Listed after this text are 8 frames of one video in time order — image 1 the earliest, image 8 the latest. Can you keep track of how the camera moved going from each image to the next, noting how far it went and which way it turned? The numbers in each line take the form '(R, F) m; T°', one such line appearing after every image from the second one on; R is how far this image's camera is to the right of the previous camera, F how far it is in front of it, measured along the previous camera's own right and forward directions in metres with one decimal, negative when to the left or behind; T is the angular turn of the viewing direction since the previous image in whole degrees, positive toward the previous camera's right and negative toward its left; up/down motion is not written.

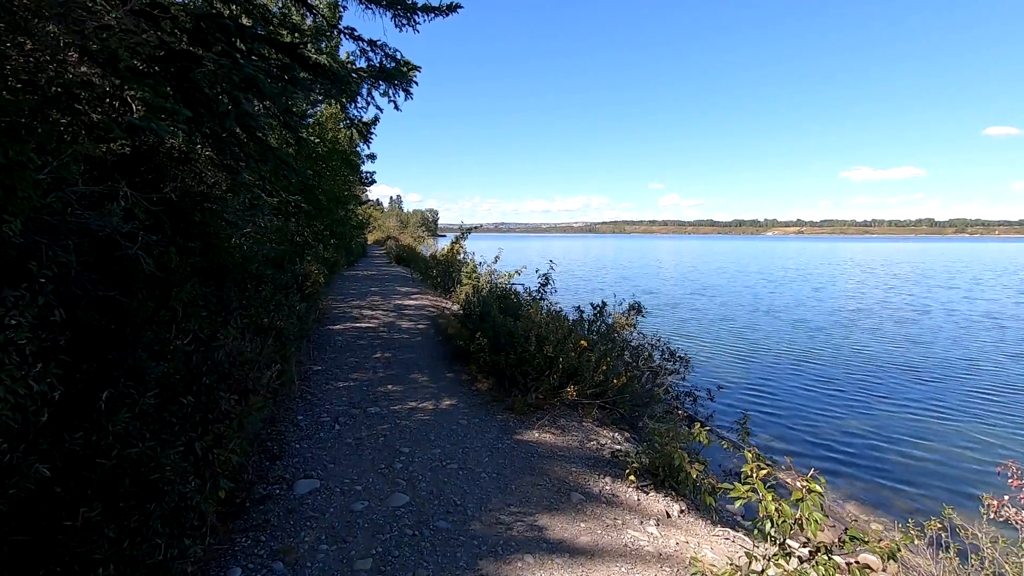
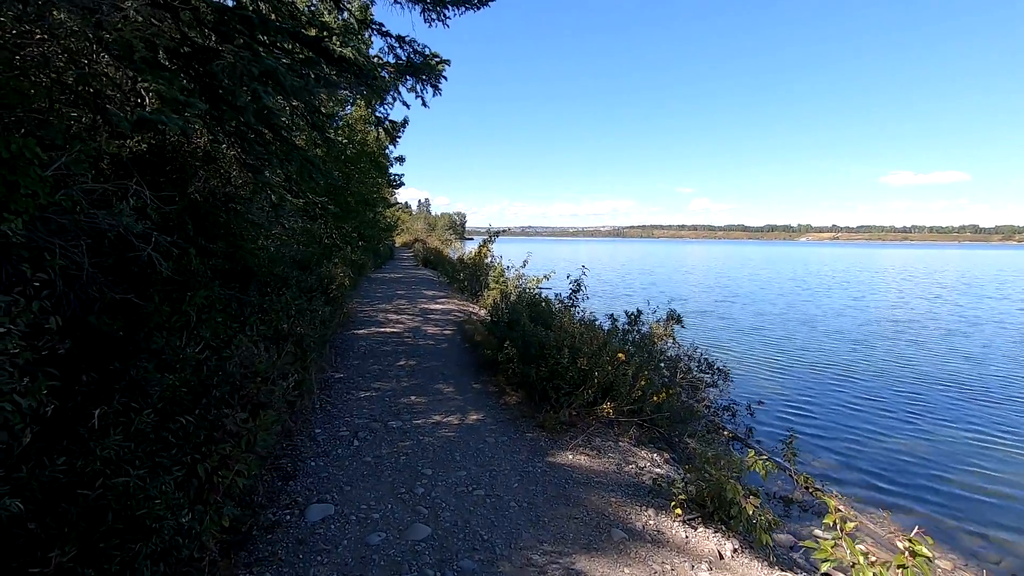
(-0.1, +0.3) m; -3°
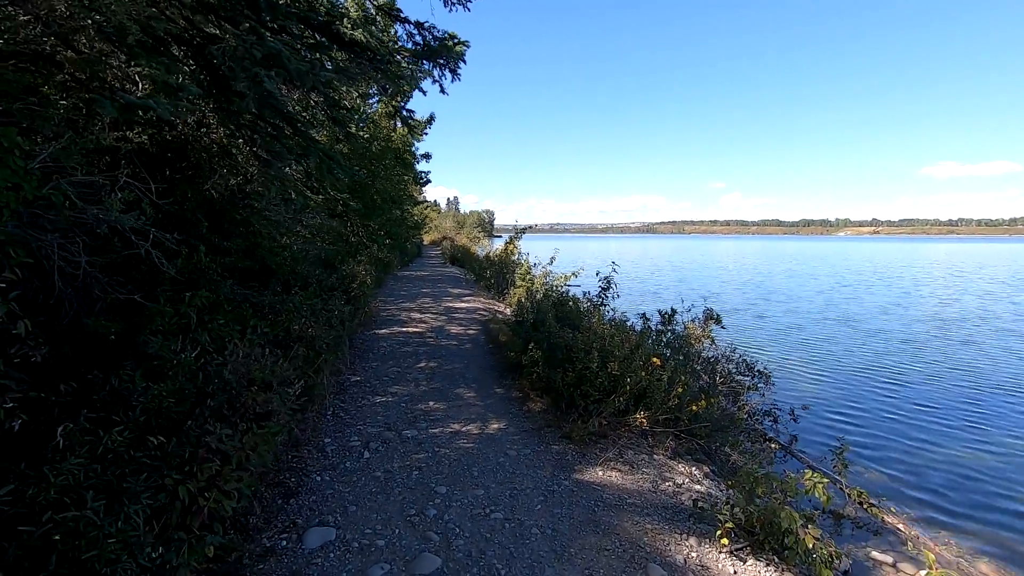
(0.0, +0.4) m; -3°
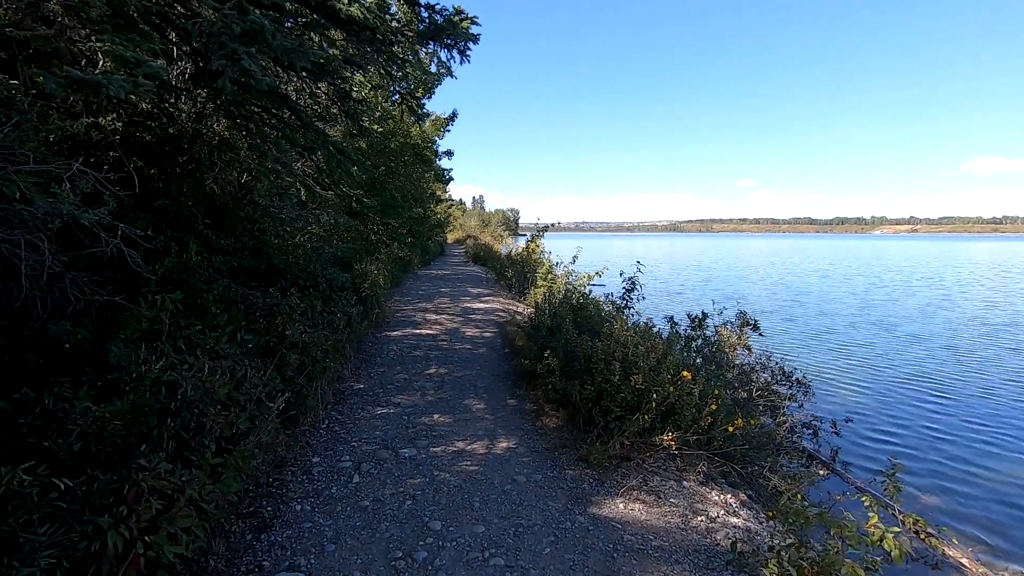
(+0.1, +0.5) m; -3°
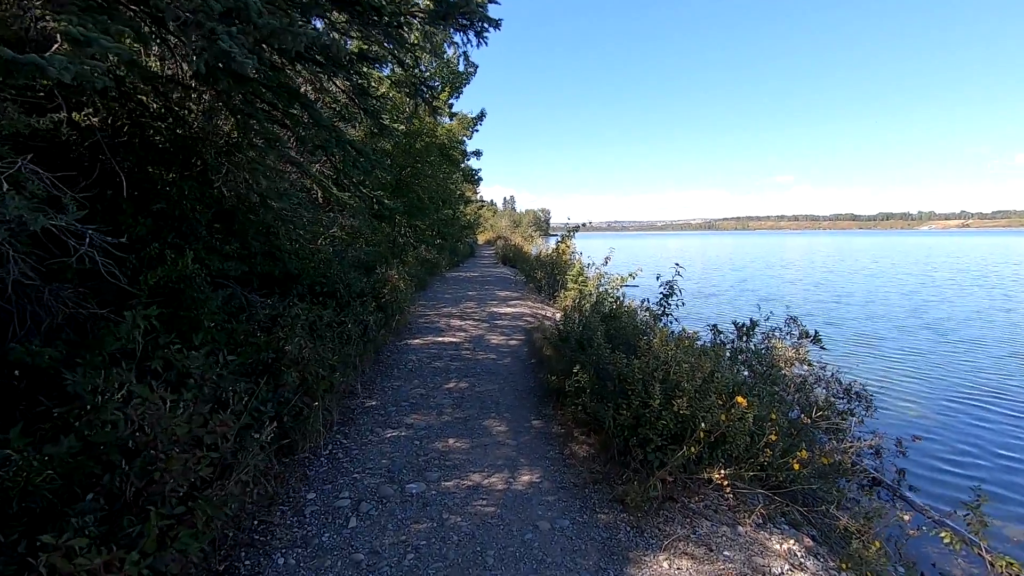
(+0.1, +0.5) m; -3°
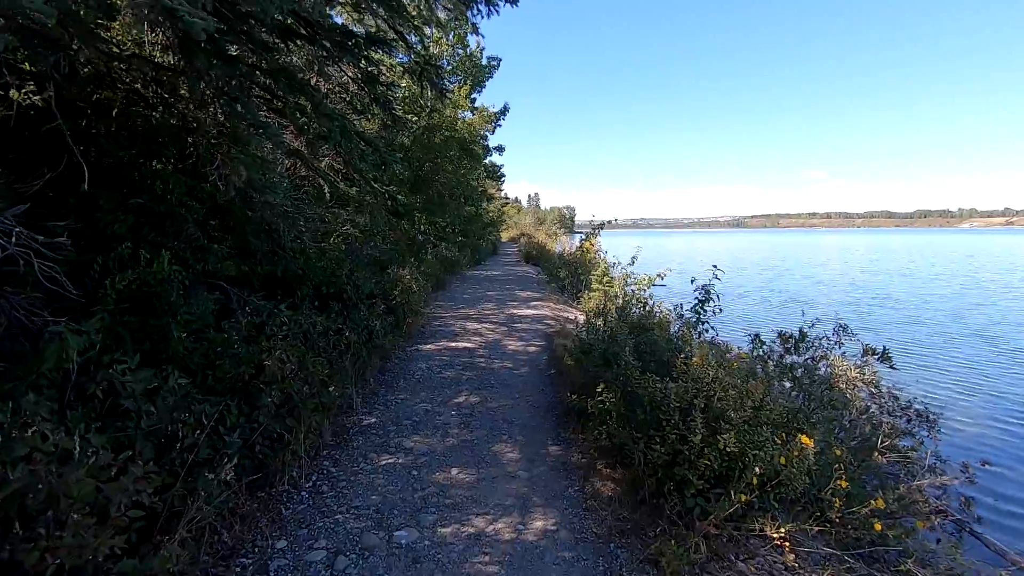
(+0.1, +0.5) m; -3°
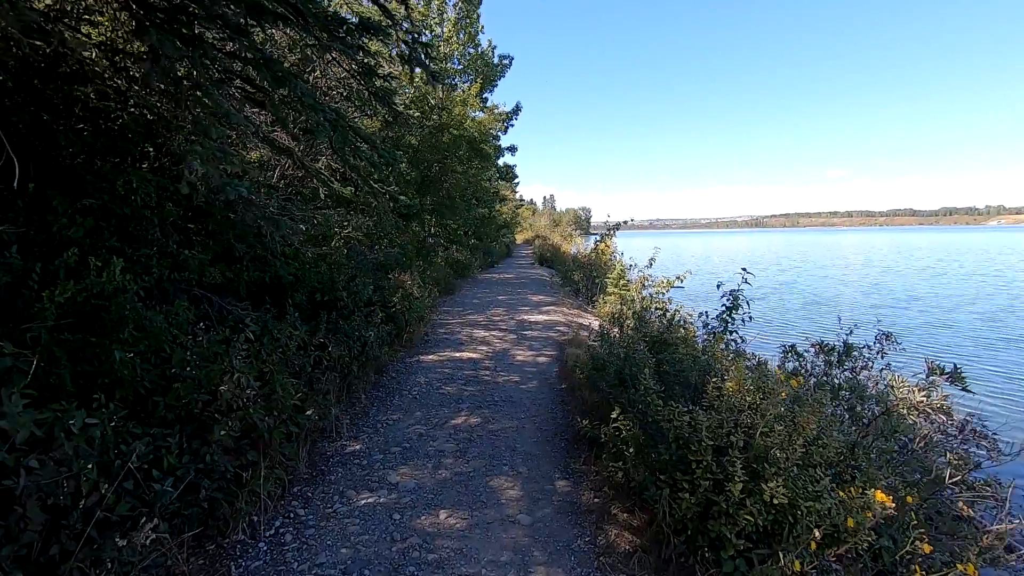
(+0.1, +0.5) m; -2°
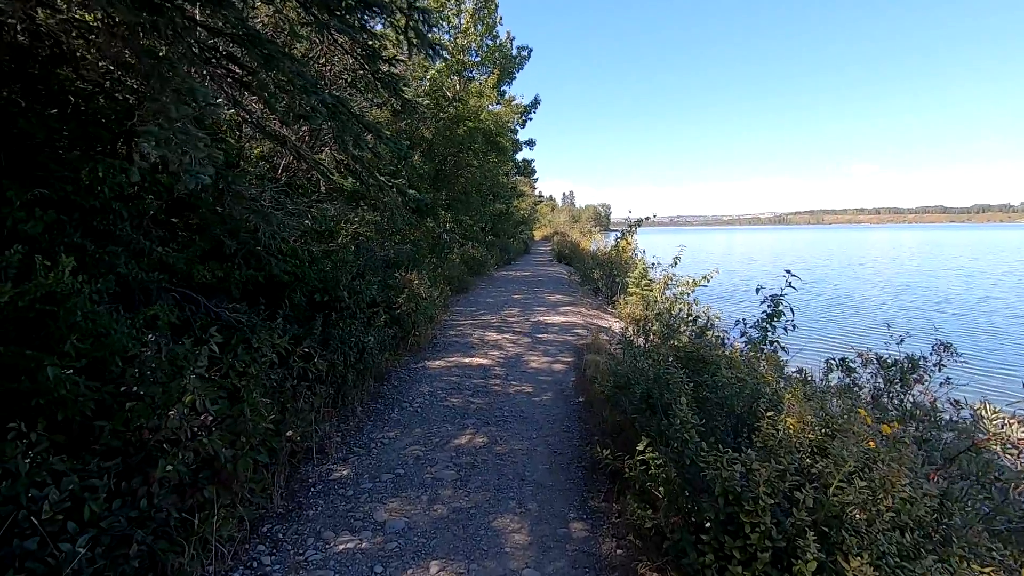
(+0.1, +0.5) m; -2°
